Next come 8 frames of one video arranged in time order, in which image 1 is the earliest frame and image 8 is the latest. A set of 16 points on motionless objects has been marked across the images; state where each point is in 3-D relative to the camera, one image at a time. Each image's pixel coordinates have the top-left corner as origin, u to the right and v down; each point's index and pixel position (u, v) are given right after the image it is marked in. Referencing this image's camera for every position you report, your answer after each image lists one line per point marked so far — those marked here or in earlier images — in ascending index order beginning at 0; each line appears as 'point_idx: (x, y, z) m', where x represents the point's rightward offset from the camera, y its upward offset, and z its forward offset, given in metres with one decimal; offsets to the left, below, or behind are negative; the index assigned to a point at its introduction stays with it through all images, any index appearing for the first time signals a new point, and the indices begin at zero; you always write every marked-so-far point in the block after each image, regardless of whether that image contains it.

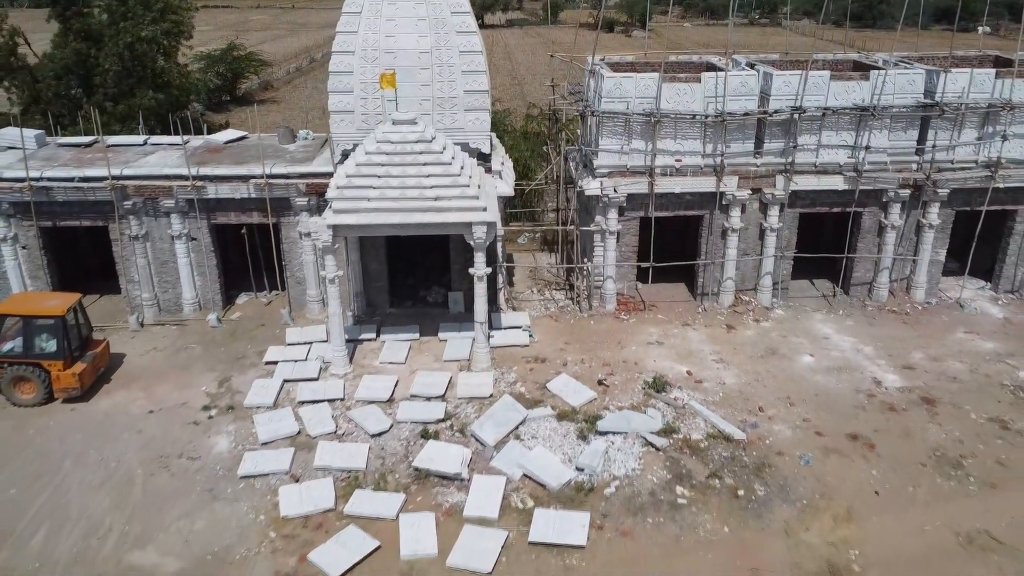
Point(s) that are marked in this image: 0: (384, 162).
0: (-2.0, +2.0, +11.6) m
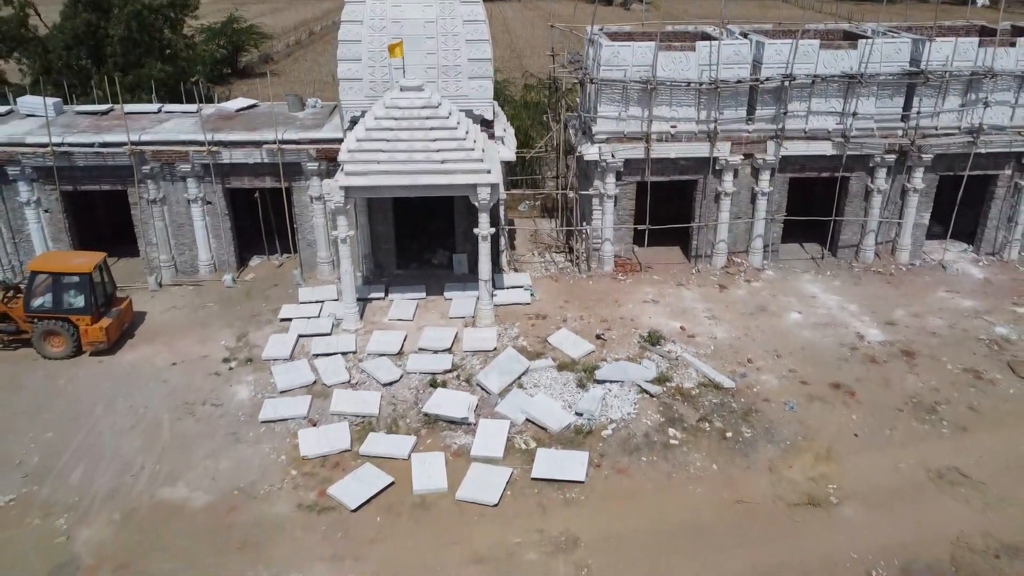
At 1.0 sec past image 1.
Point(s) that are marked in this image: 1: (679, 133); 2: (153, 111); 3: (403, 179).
0: (-2.0, +2.7, +12.1) m
1: (+3.2, +3.0, +14.2) m
2: (-7.6, +3.7, +15.6) m
3: (-1.8, +1.8, +12.0) m
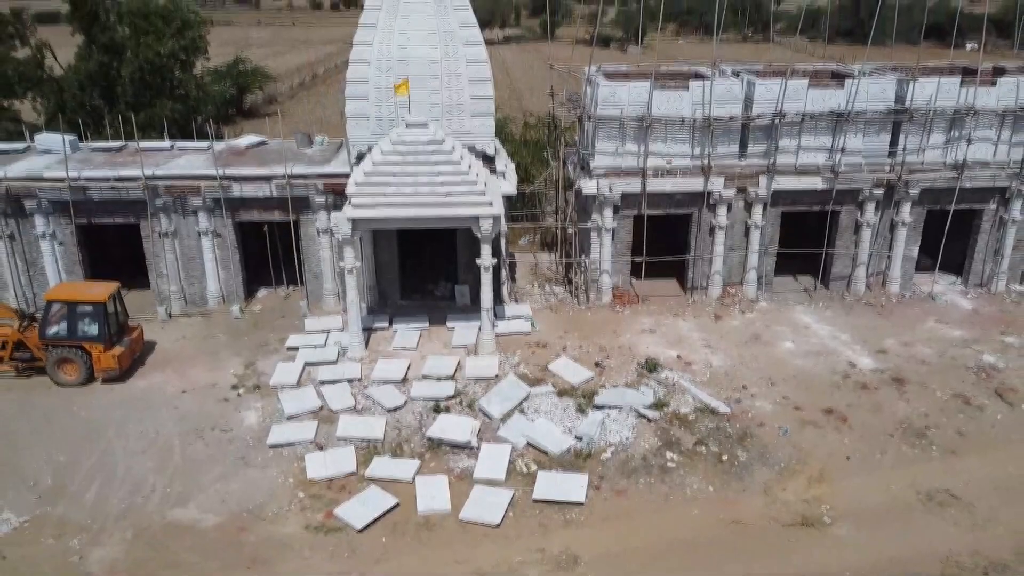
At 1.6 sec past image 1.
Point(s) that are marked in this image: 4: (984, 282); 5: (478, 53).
0: (-1.9, +2.2, +12.7) m
1: (+3.3, +2.4, +14.8) m
2: (-7.6, +3.1, +16.2) m
3: (-1.7, +1.3, +12.4) m
4: (+10.1, +0.1, +15.8) m
5: (-0.7, +4.5, +14.2) m
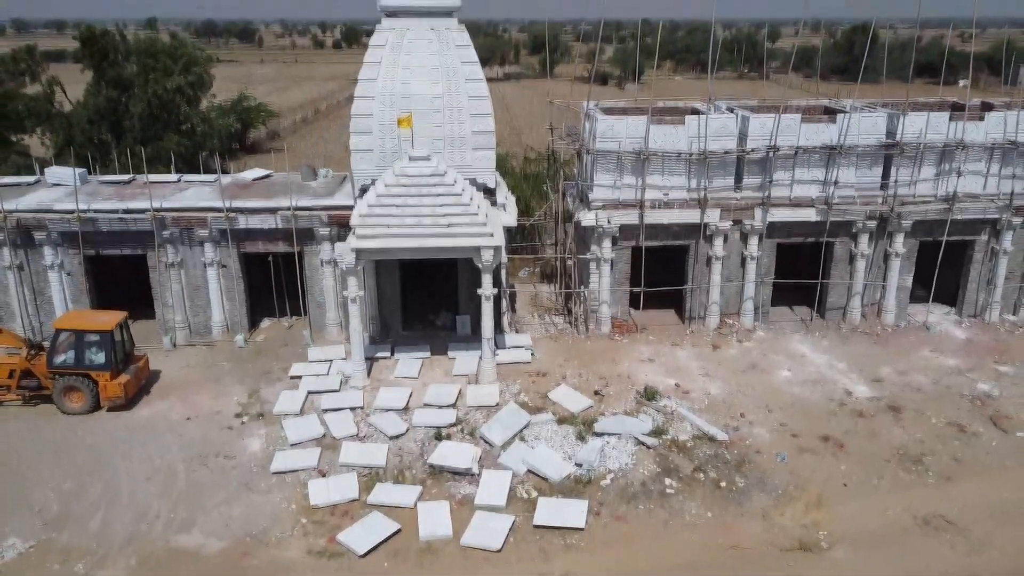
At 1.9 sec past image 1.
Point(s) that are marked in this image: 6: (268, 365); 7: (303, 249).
0: (-1.9, +1.7, +13.0) m
1: (+3.3, +1.8, +15.1) m
2: (-7.6, +2.4, +16.5) m
3: (-1.7, +0.8, +12.7) m
4: (+10.1, -0.5, +16.1) m
5: (-0.6, +3.9, +14.6) m
6: (-4.7, -1.5, +14.2) m
7: (-4.2, +0.8, +15.0) m
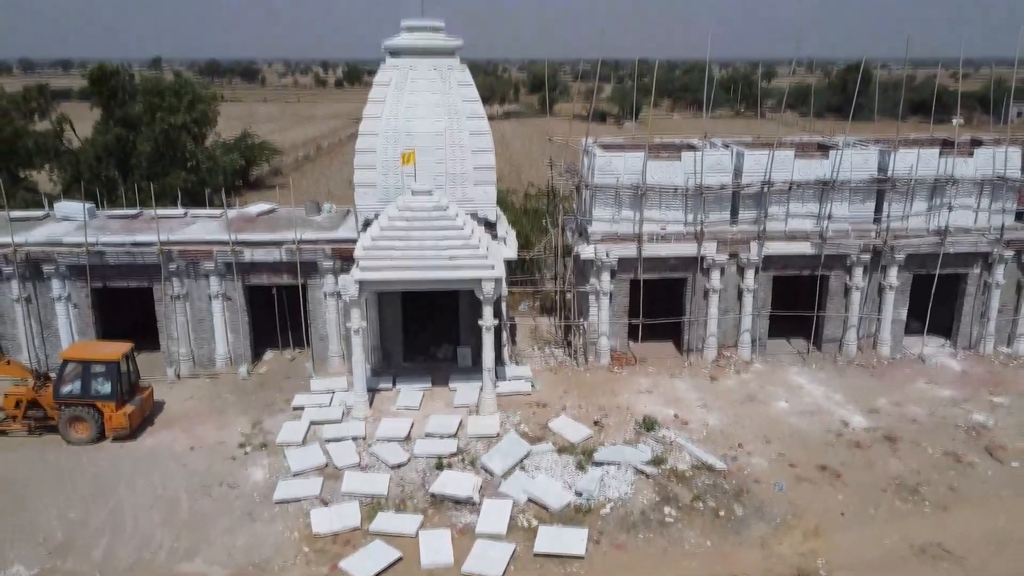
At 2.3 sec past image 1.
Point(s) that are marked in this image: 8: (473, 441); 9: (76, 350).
0: (-1.9, +1.1, +13.3) m
1: (+3.3, +1.1, +15.4) m
2: (-7.6, +1.7, +16.9) m
3: (-1.7, +0.2, +13.0) m
4: (+10.1, -1.2, +16.3) m
5: (-0.6, +3.3, +15.1) m
6: (-4.7, -2.1, +14.4) m
7: (-4.2, +0.1, +15.2) m
8: (-0.7, -2.6, +12.5) m
9: (-7.3, -1.0, +12.3) m
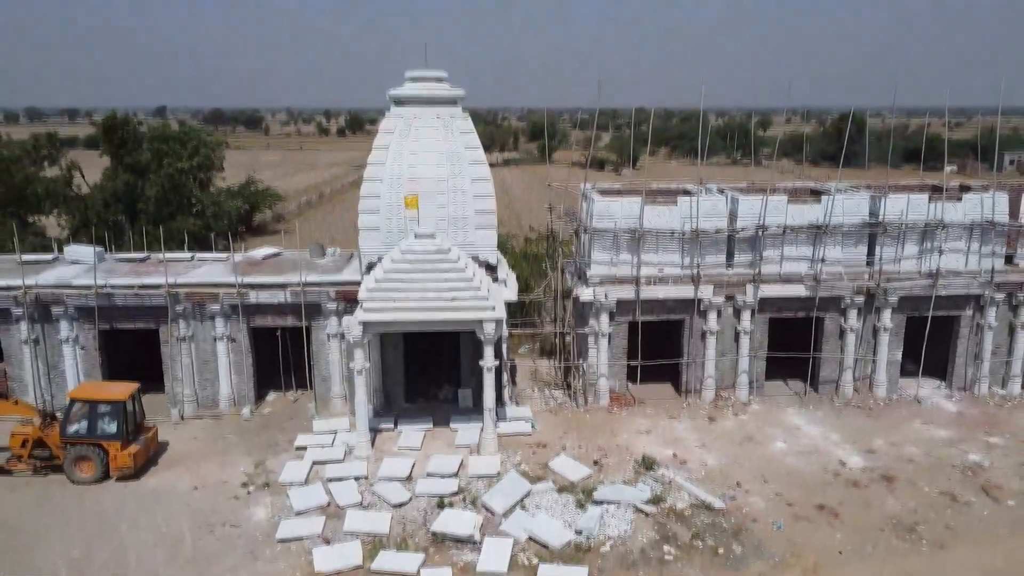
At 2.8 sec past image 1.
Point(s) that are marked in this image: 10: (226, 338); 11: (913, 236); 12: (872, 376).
0: (-1.9, +0.4, +13.6) m
1: (+3.3, +0.2, +15.8) m
2: (-7.6, +0.7, +17.2) m
3: (-1.7, -0.5, +13.3) m
4: (+10.1, -2.2, +16.5) m
5: (-0.6, +2.4, +15.5) m
6: (-4.7, -2.9, +14.5) m
7: (-4.2, -0.7, +15.5) m
8: (-0.7, -3.3, +12.6) m
9: (-7.3, -1.7, +12.5) m
10: (-5.9, -1.0, +15.4) m
11: (+8.7, +1.1, +16.1) m
12: (+7.9, -1.9, +16.2) m
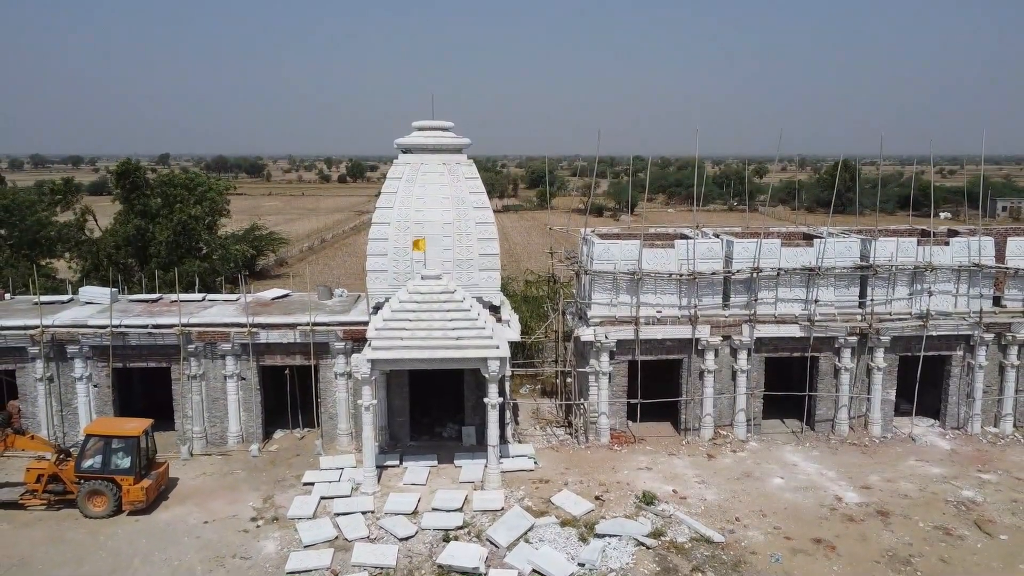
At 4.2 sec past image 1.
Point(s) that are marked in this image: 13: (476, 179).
0: (-1.9, -0.4, +14.1) m
1: (+3.3, -0.6, +16.3) m
2: (-7.5, -0.3, +17.7) m
3: (-1.7, -1.2, +13.7) m
4: (+10.2, -3.1, +16.8) m
5: (-0.6, +1.6, +16.1) m
6: (-4.6, -3.7, +14.8) m
7: (-4.2, -1.6, +15.9) m
8: (-0.6, -4.0, +12.9) m
9: (-7.2, -2.4, +12.9) m
10: (-5.9, -1.9, +15.8) m
11: (+8.8, +0.2, +16.6) m
12: (+8.0, -2.8, +16.6) m
13: (-0.8, +2.4, +16.3) m
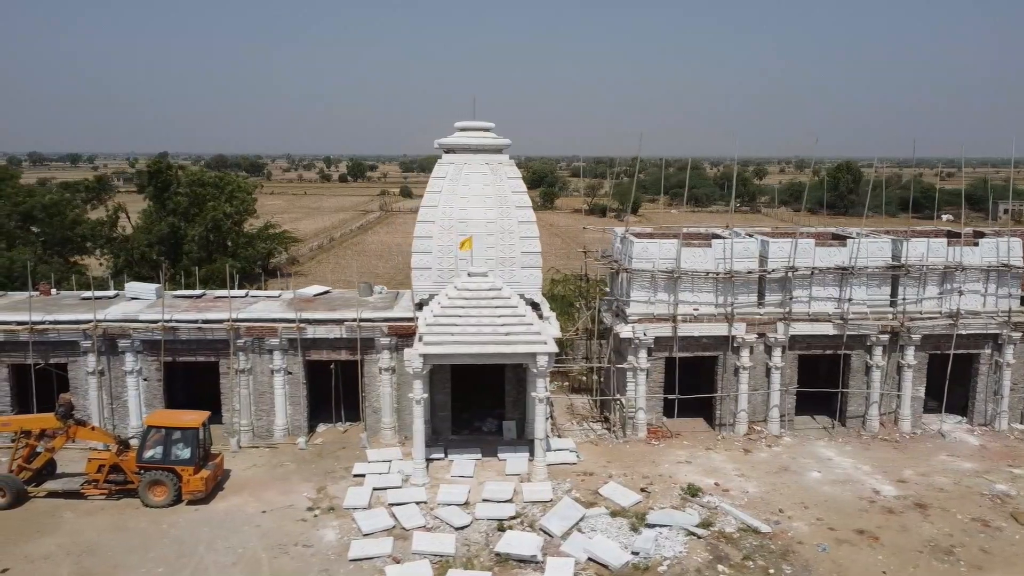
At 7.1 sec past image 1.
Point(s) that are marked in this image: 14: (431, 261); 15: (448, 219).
0: (-1.0, -0.3, +14.5) m
1: (+4.2, -0.6, +16.7) m
2: (-6.6, -0.2, +18.1) m
3: (-0.8, -1.2, +14.1) m
4: (+11.1, -3.1, +17.2) m
5: (+0.3, +1.6, +16.5) m
6: (-3.7, -3.6, +15.2) m
7: (-3.3, -1.5, +16.3) m
8: (+0.3, -3.9, +13.3) m
9: (-6.3, -2.3, +13.3) m
10: (-5.0, -1.8, +16.2) m
11: (+9.7, +0.2, +17.0) m
12: (+8.8, -2.8, +17.0) m
13: (+0.1, +2.4, +16.7) m
14: (-1.8, +0.6, +16.4) m
15: (-1.4, +1.5, +16.4) m
